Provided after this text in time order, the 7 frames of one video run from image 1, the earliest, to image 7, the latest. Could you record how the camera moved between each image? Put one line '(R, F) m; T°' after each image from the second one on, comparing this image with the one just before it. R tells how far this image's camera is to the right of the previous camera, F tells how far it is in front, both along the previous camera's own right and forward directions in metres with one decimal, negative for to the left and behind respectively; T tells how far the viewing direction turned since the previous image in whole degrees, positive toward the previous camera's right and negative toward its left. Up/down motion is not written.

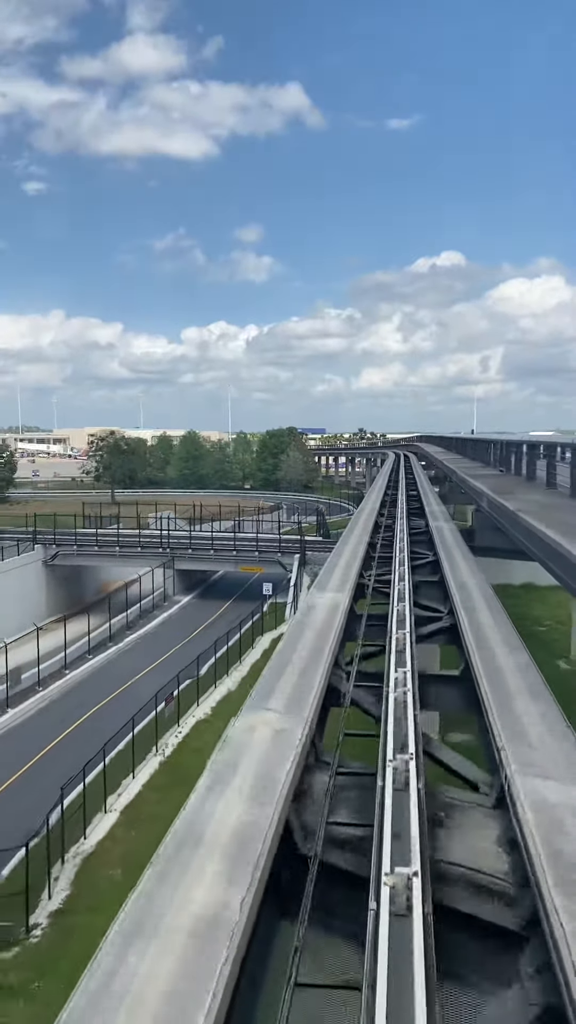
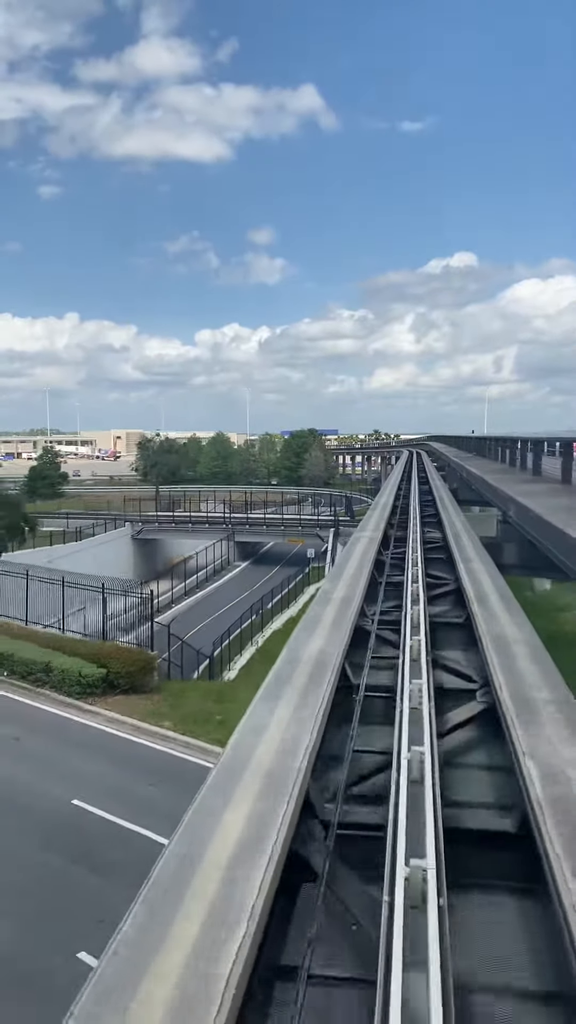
(-0.3, -2.1) m; -1°
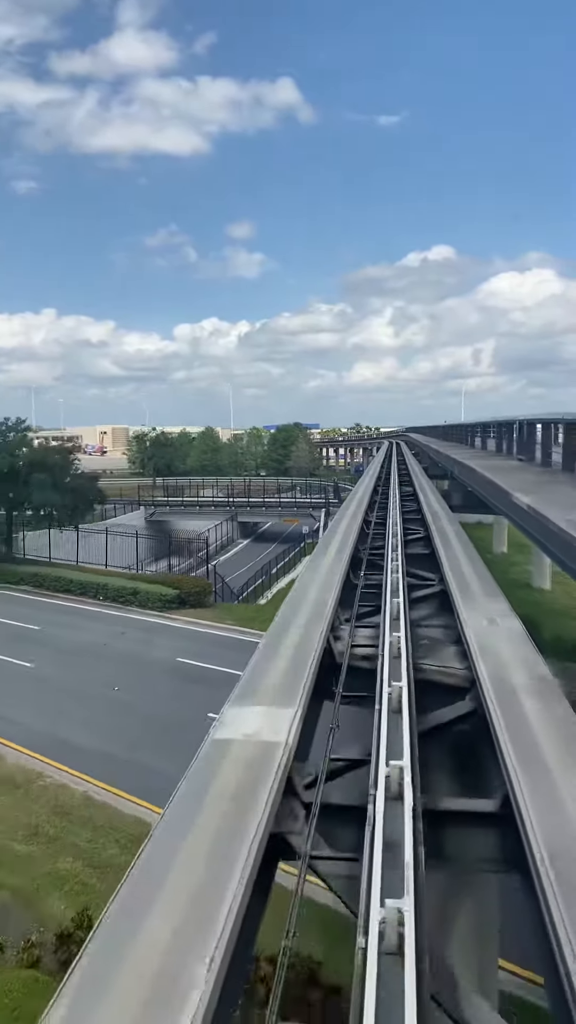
(-0.2, -1.3) m; +2°
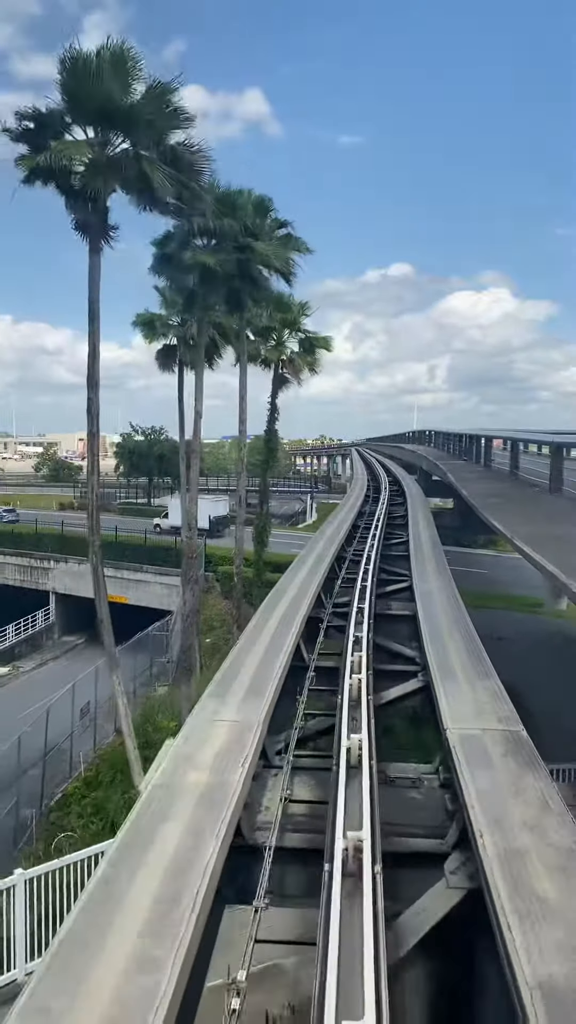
(-0.7, -1.6) m; +4°
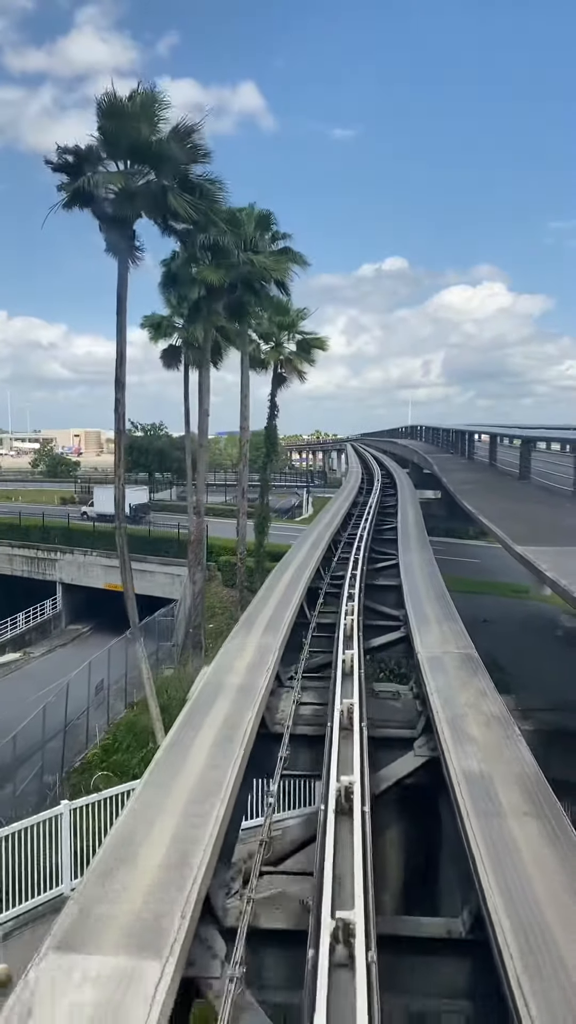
(-0.1, -1.5) m; 0°
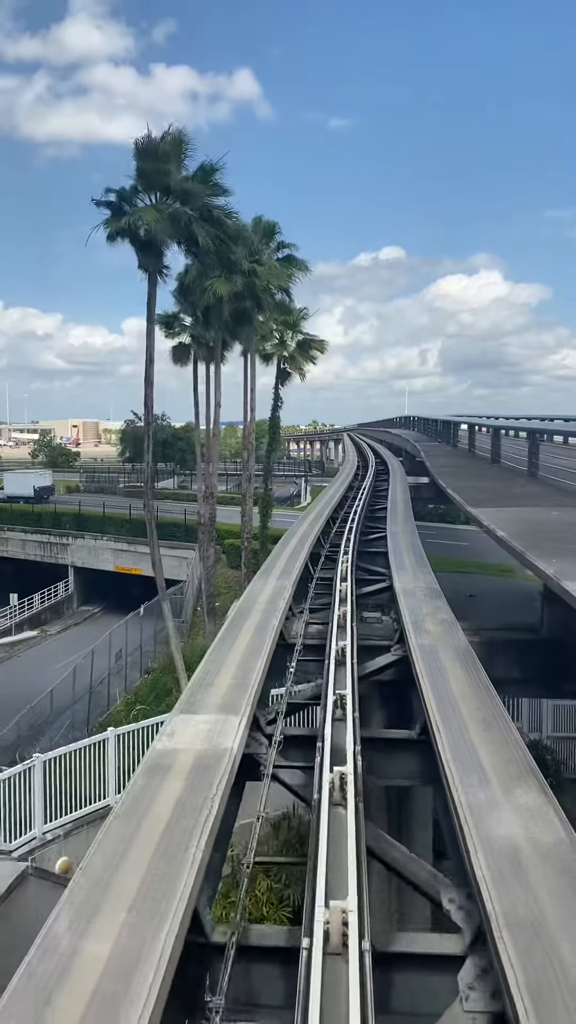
(-0.2, -2.1) m; 0°
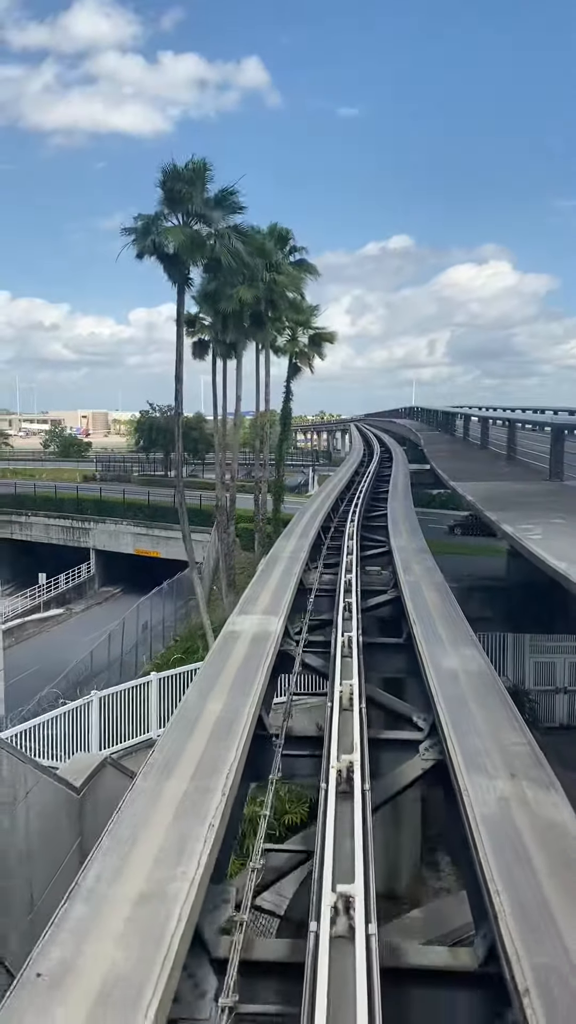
(-0.2, -2.2) m; -1°
